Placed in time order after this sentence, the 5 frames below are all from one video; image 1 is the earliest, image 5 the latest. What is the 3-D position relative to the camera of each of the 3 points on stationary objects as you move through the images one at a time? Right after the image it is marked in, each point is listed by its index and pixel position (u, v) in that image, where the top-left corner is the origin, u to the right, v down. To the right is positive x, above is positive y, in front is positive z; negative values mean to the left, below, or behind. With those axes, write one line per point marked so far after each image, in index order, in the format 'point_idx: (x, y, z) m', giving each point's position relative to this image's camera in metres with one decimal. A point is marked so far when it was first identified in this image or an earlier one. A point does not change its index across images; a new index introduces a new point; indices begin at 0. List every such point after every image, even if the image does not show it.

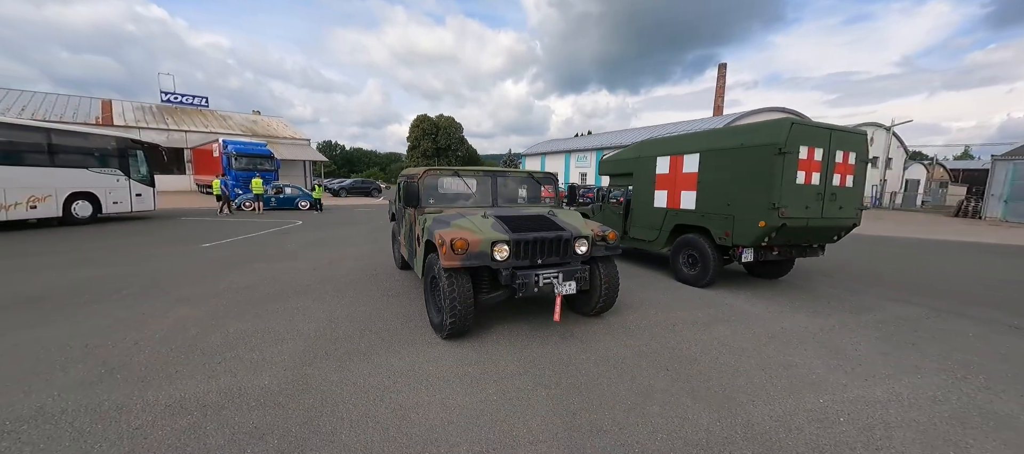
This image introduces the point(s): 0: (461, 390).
0: (-0.4, -1.3, +2.8) m
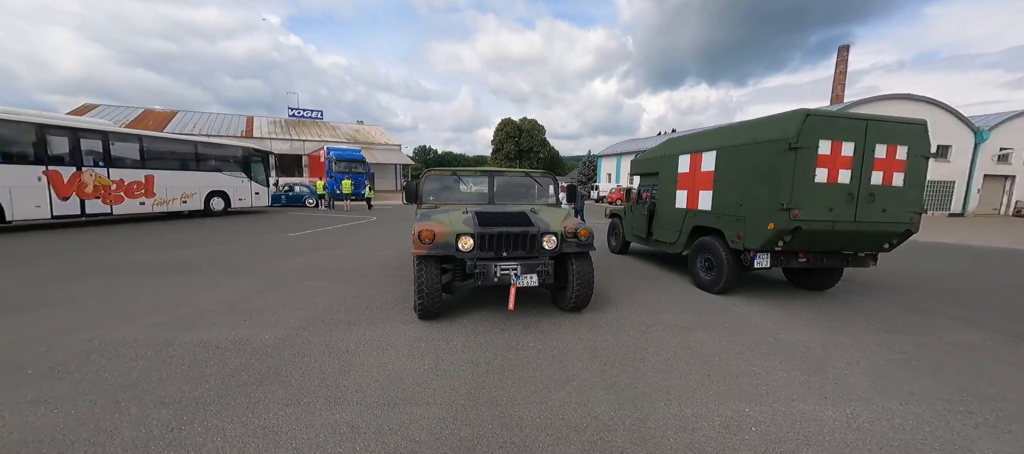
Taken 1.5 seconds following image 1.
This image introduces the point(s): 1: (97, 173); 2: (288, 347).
0: (-1.0, -1.2, +3.2) m
1: (-12.1, +1.6, +10.8) m
2: (-2.1, -1.1, +3.4) m
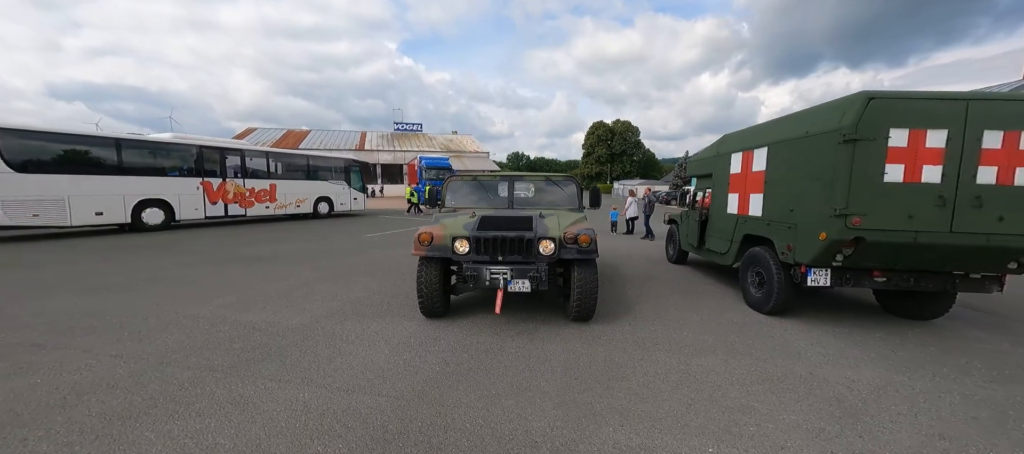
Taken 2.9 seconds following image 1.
0: (-1.2, -1.2, +3.5) m
1: (-10.1, +1.6, +13.6) m
2: (-2.2, -1.1, +3.9) m
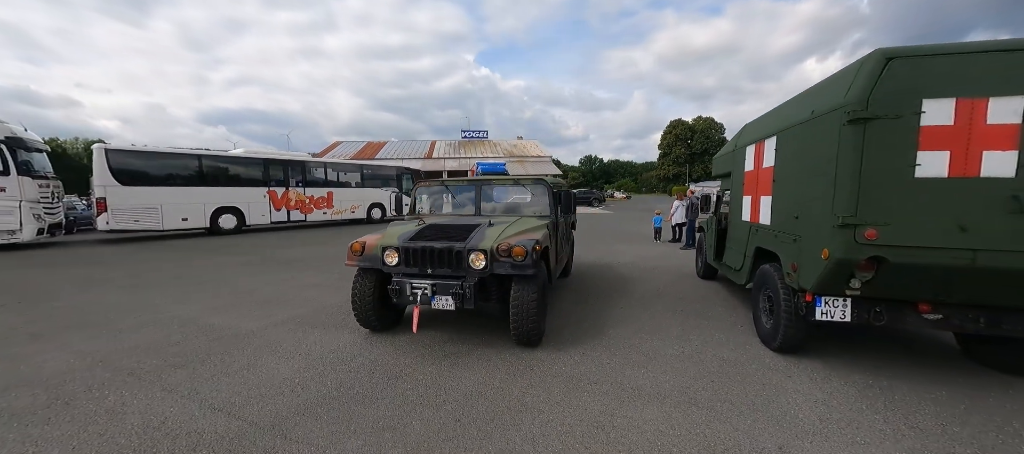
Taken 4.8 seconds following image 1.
0: (-2.0, -1.3, +3.3) m
1: (-8.7, +1.4, +15.0) m
2: (-2.9, -1.2, +4.0) m
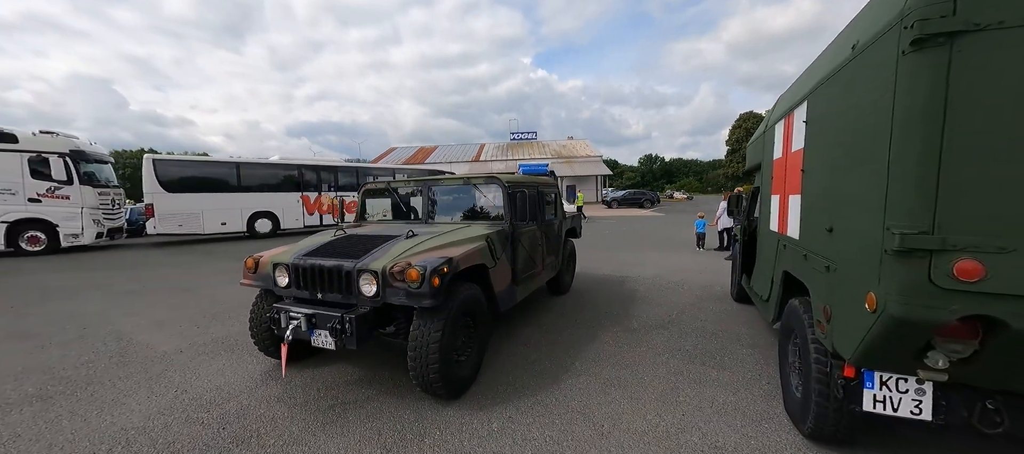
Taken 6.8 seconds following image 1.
0: (-2.7, -1.4, +2.7) m
1: (-7.5, +1.3, +15.3) m
2: (-3.5, -1.3, +3.5) m
